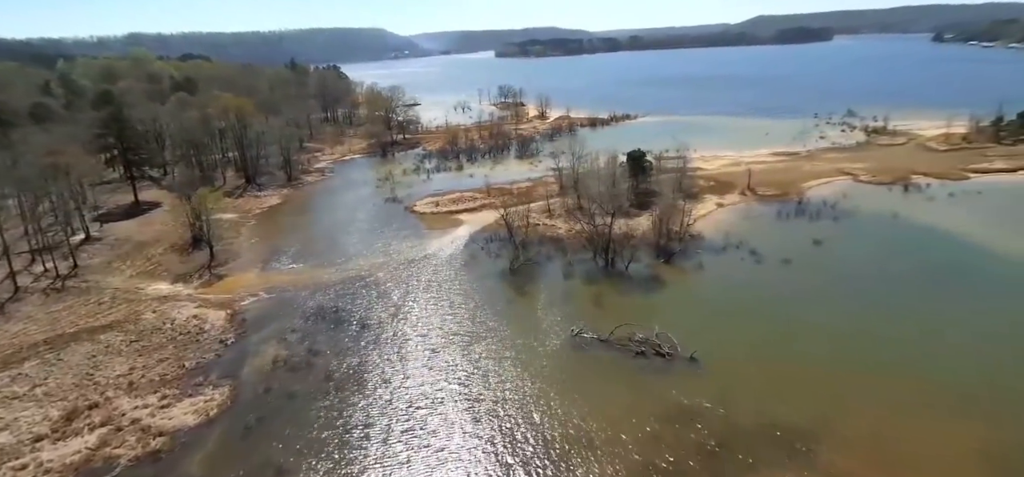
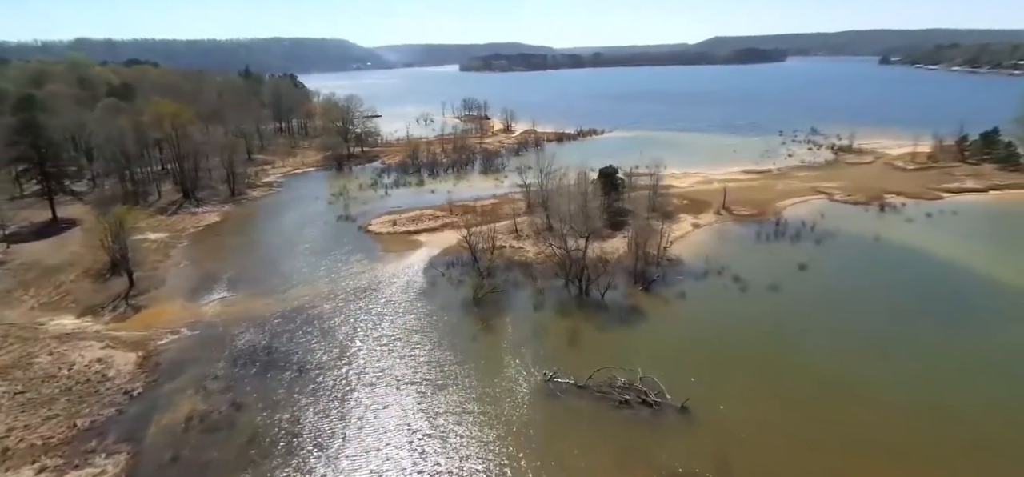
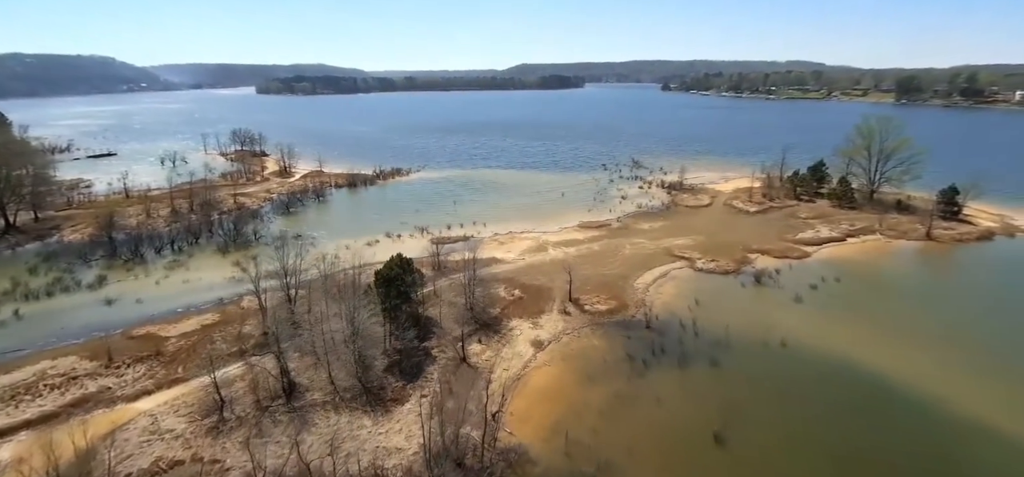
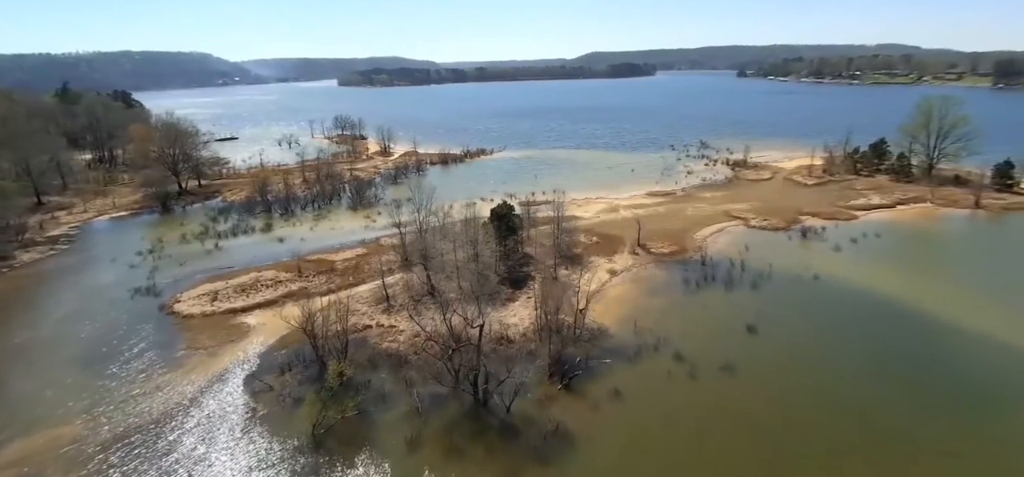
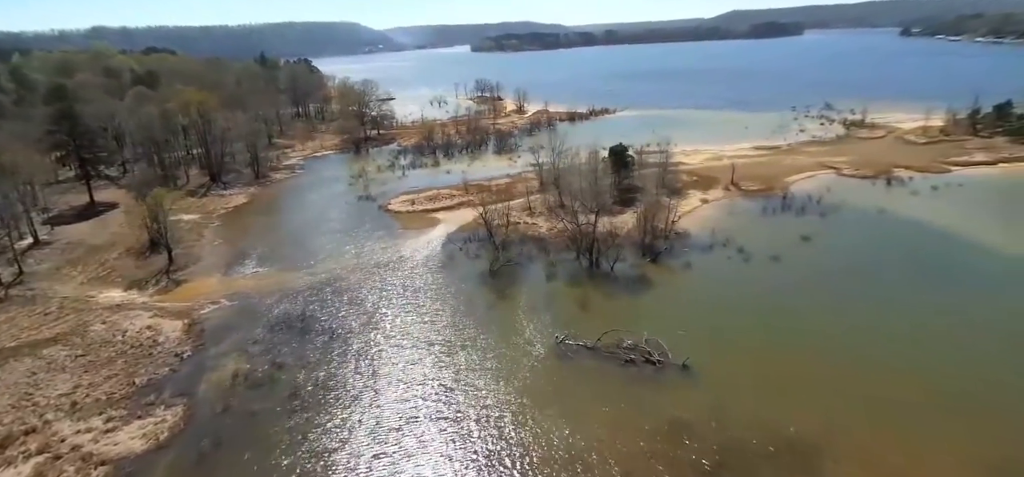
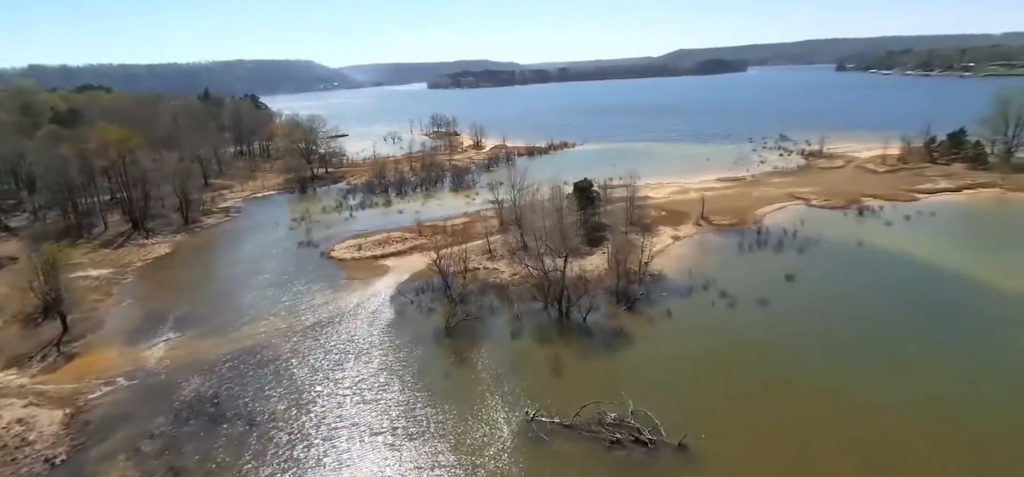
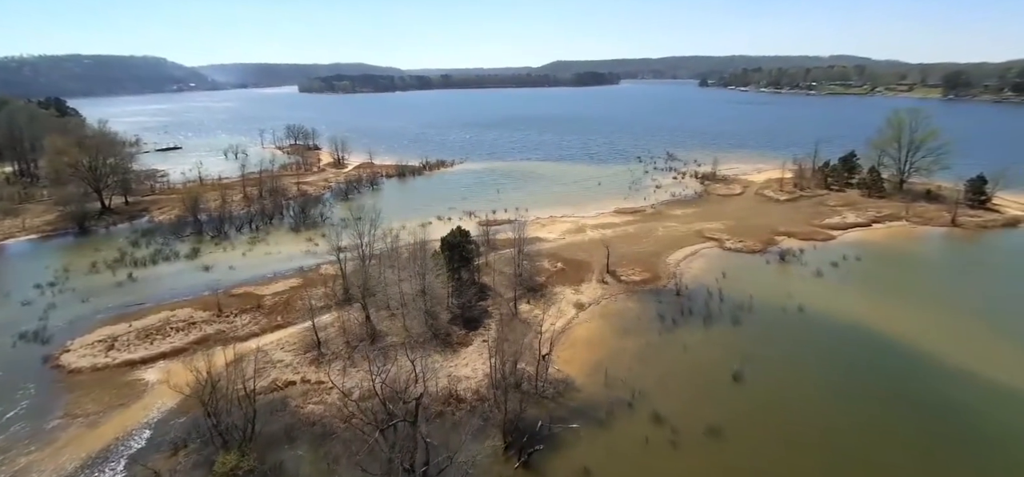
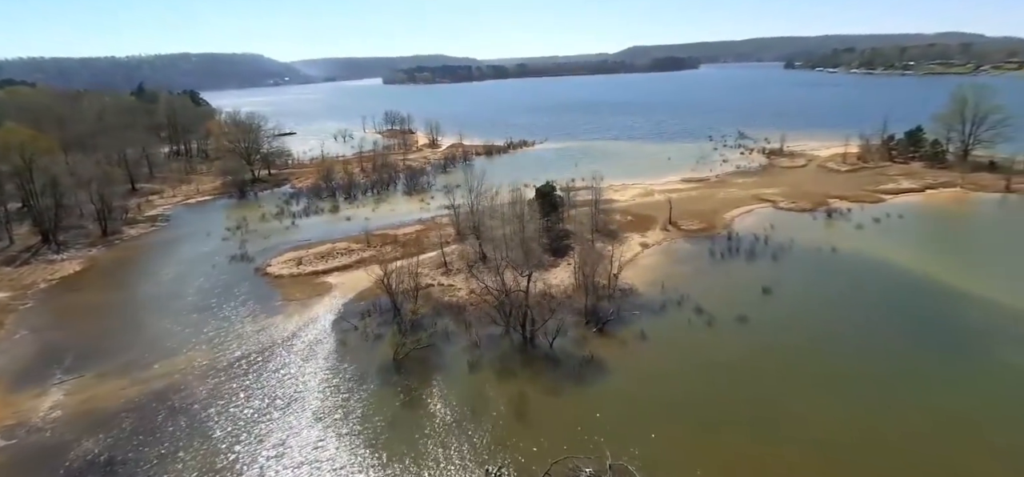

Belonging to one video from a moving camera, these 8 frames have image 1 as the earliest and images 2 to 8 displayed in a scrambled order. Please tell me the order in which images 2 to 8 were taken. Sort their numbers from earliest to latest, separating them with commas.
5, 2, 6, 8, 4, 7, 3
